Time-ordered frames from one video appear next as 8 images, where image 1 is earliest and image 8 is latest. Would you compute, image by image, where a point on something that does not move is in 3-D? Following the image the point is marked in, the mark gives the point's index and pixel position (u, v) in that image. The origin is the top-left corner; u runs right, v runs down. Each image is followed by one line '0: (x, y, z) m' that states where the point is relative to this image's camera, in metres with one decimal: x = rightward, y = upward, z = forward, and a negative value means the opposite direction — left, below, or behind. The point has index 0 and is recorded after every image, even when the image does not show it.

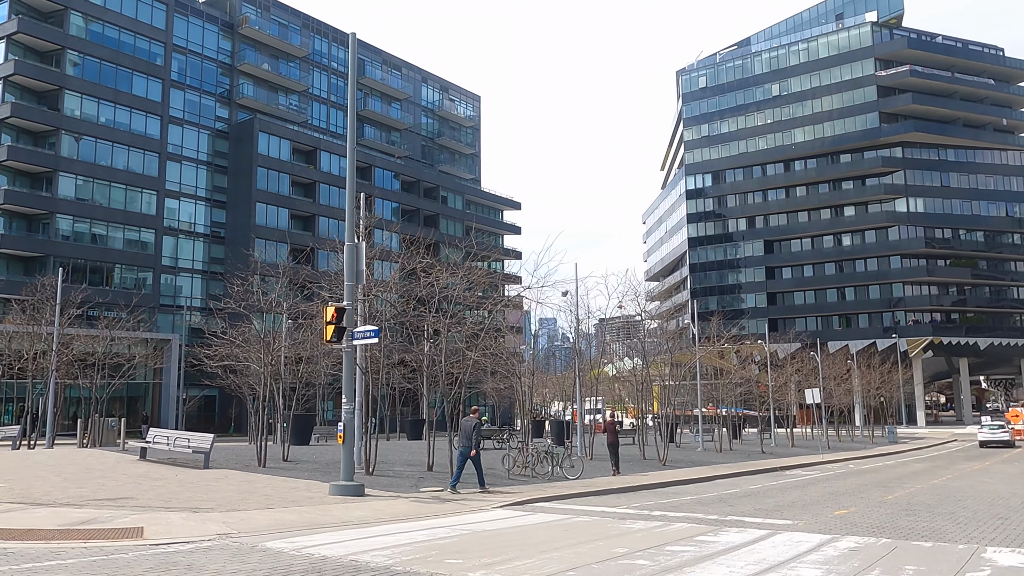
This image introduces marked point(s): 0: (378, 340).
0: (-2.6, -1.0, +15.1) m
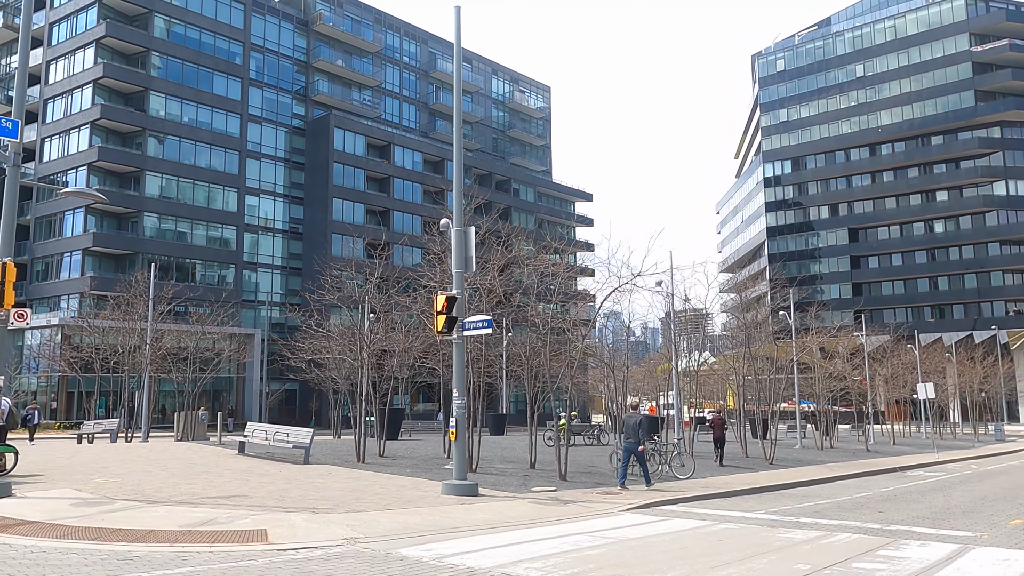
0: (-0.4, -0.8, +14.2) m
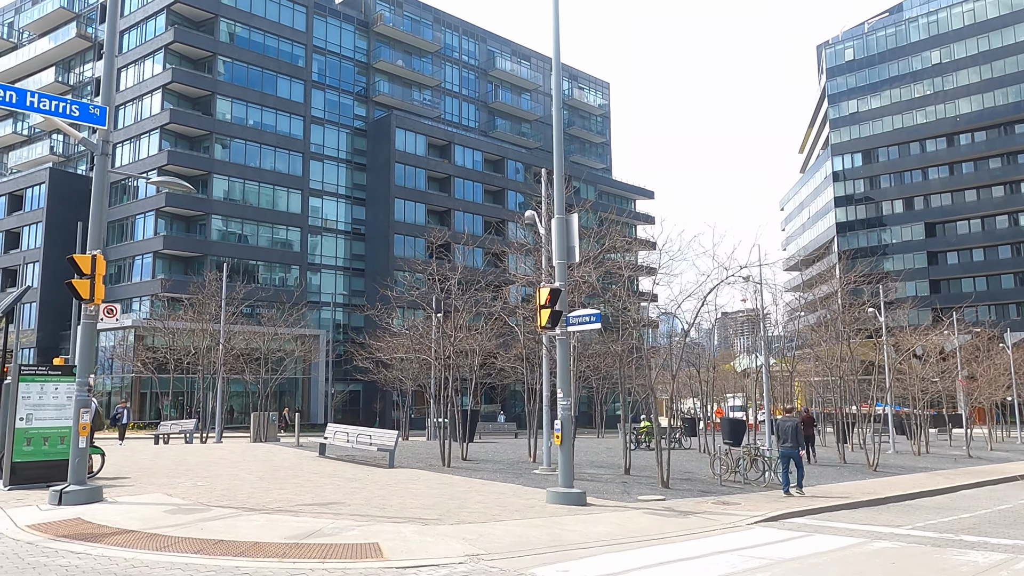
0: (+1.5, -0.6, +13.1) m
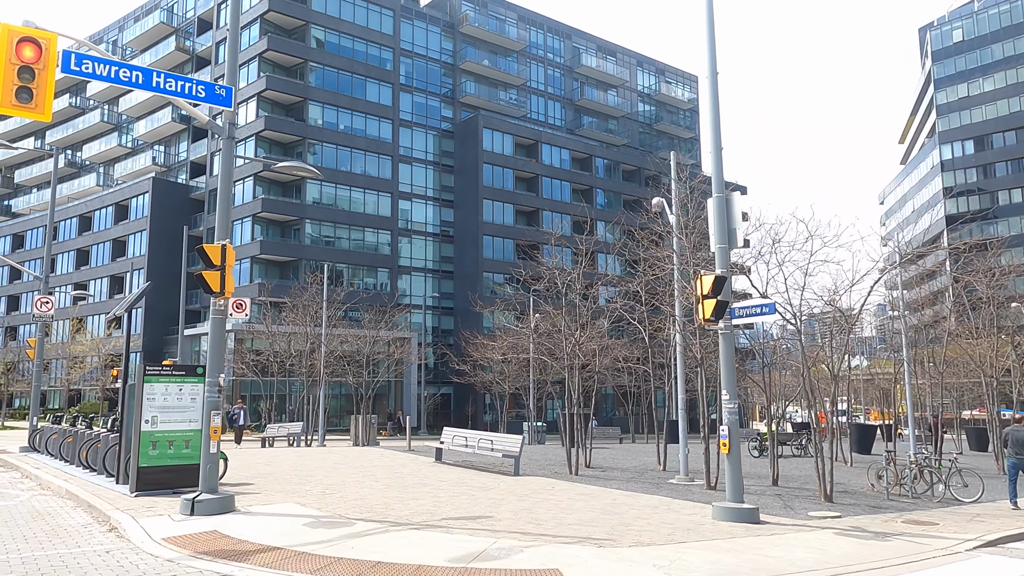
0: (+3.9, -0.4, +11.5) m
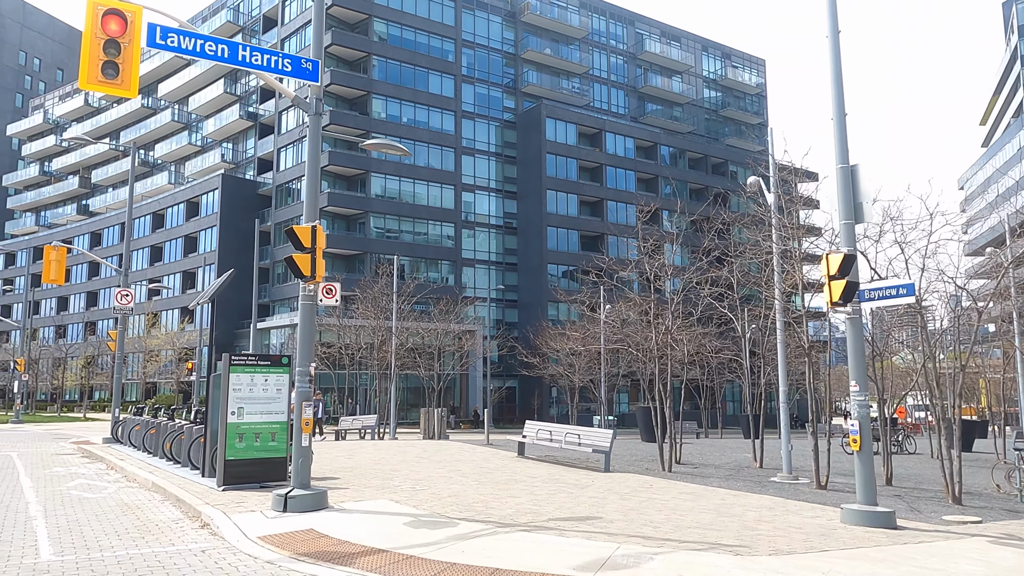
0: (+5.3, -0.2, +10.3) m
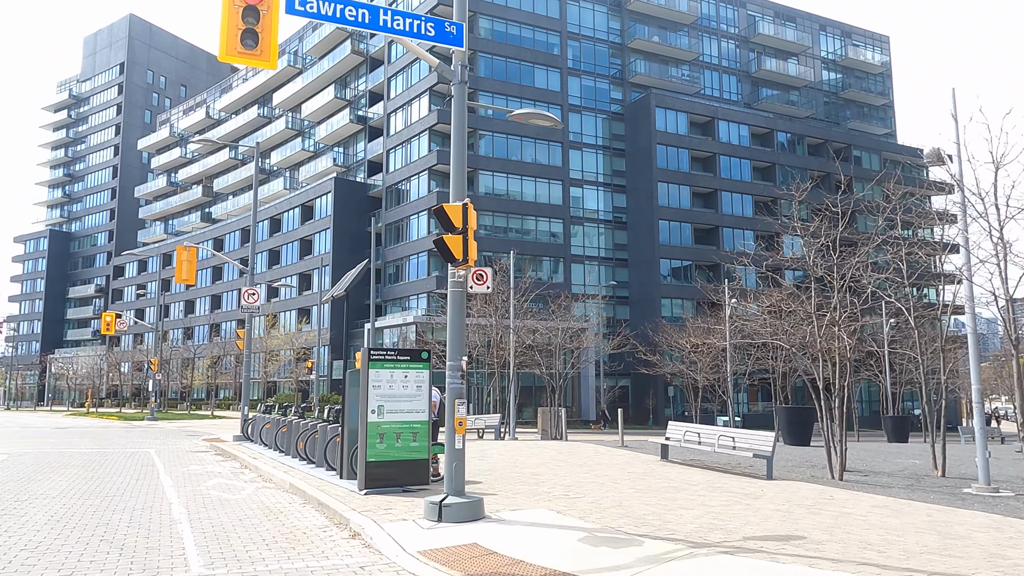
0: (+7.4, +0.1, +8.3) m
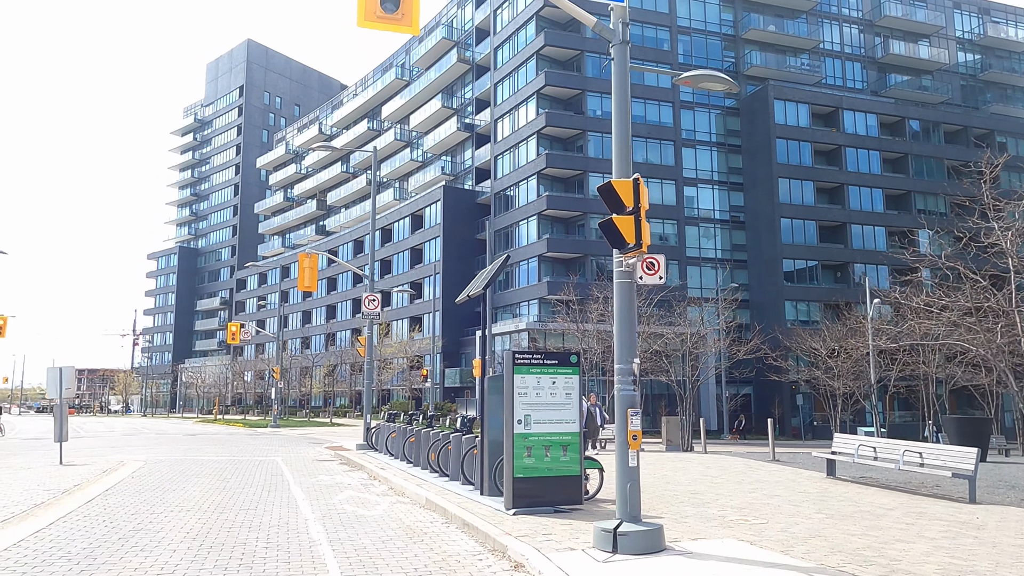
0: (+9.0, +0.4, +6.0) m
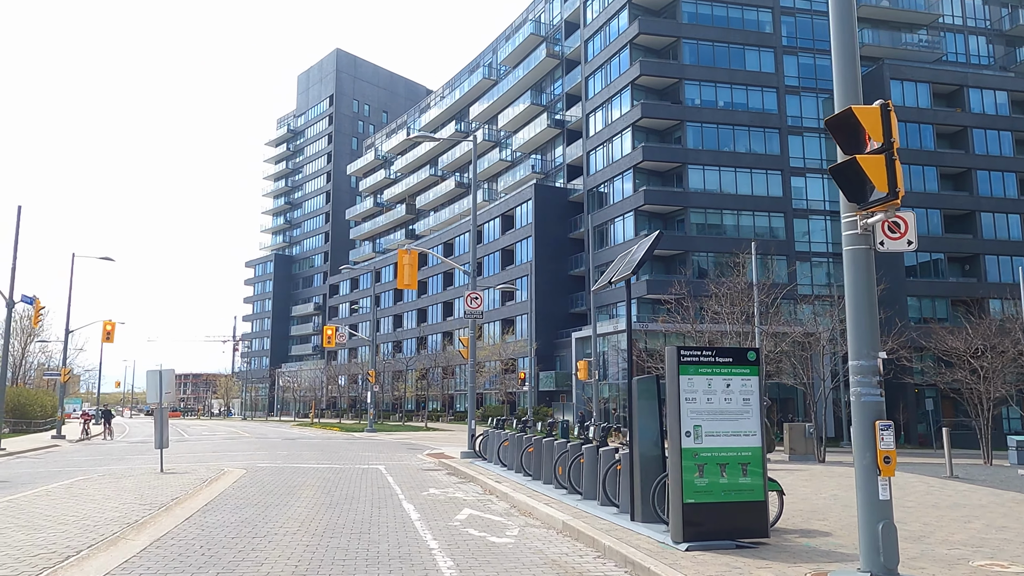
0: (+10.3, +0.8, +3.1) m
